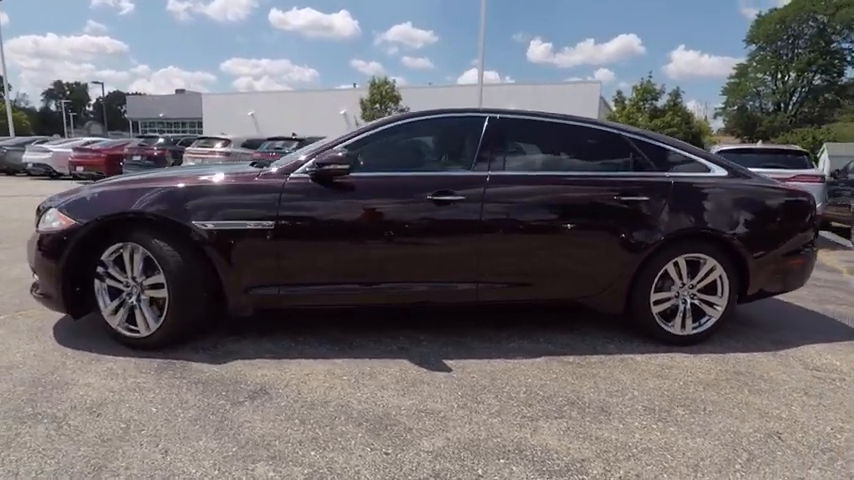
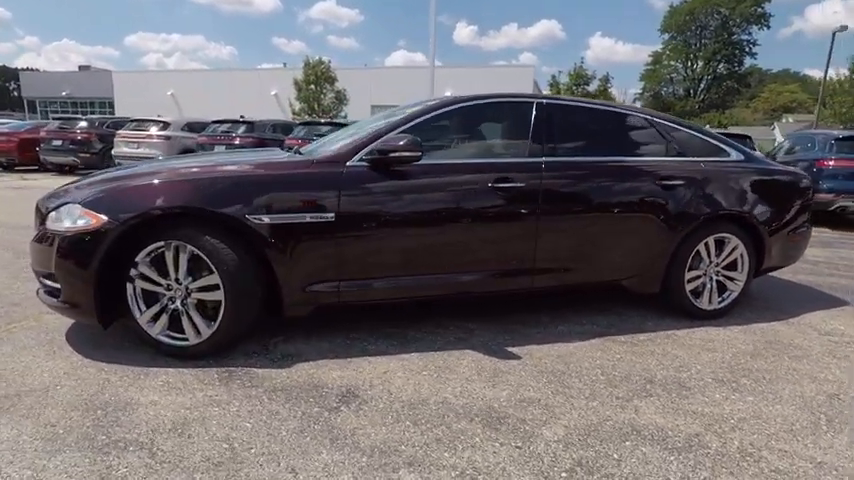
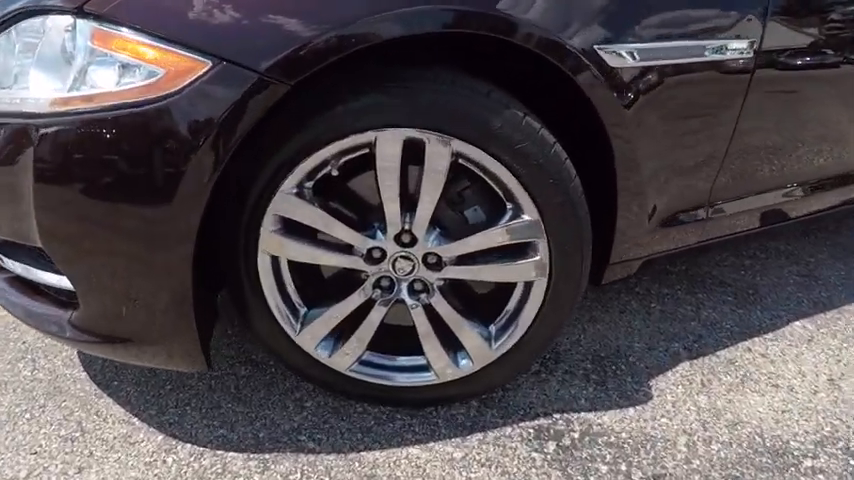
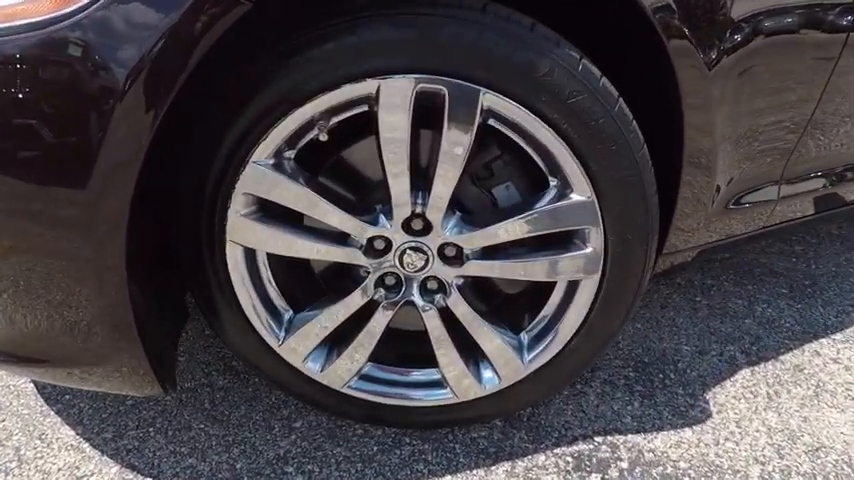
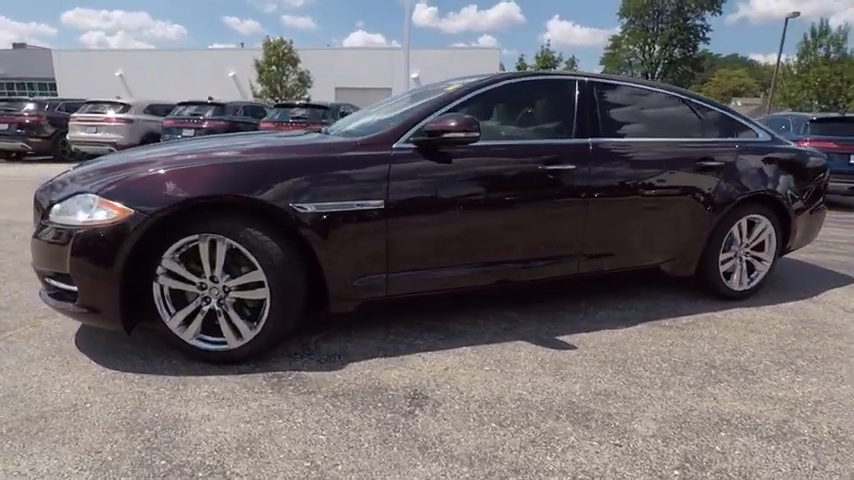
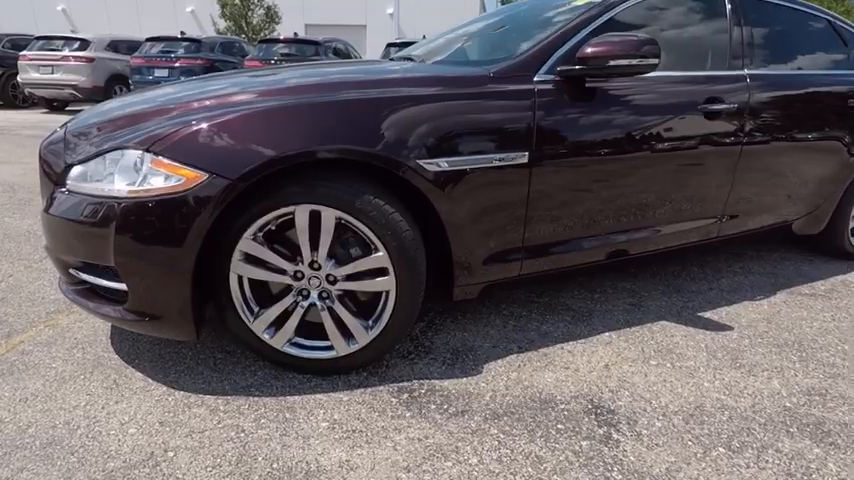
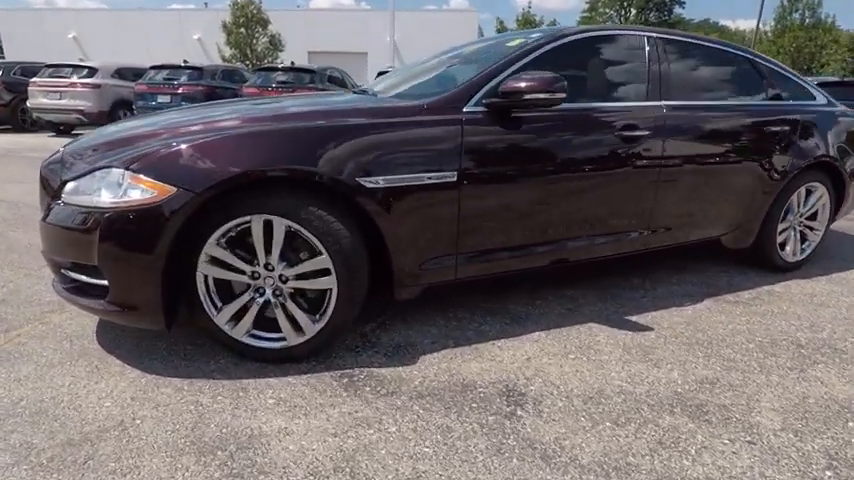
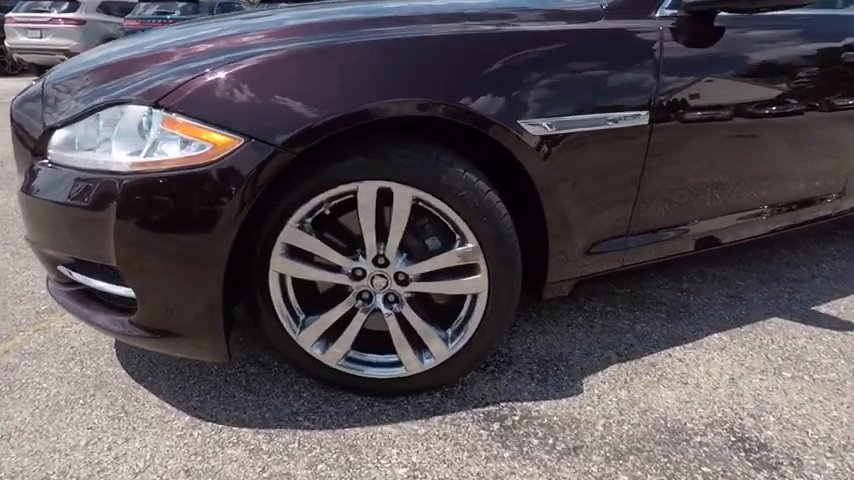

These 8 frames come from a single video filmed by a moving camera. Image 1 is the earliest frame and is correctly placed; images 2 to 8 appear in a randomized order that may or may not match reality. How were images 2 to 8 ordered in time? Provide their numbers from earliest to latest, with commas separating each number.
2, 5, 7, 6, 8, 3, 4
